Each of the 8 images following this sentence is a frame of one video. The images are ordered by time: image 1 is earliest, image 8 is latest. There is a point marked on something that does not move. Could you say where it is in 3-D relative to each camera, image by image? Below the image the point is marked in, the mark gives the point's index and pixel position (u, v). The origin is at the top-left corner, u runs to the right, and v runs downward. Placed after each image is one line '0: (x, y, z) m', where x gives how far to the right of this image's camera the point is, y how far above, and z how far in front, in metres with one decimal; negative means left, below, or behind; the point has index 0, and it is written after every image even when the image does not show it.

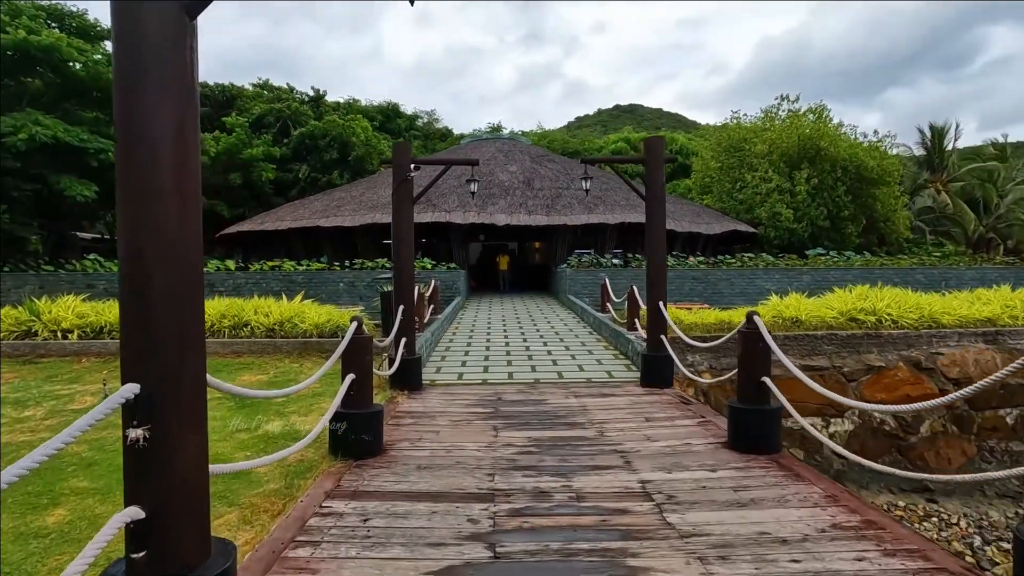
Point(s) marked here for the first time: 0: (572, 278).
0: (+1.4, +0.2, +12.6) m
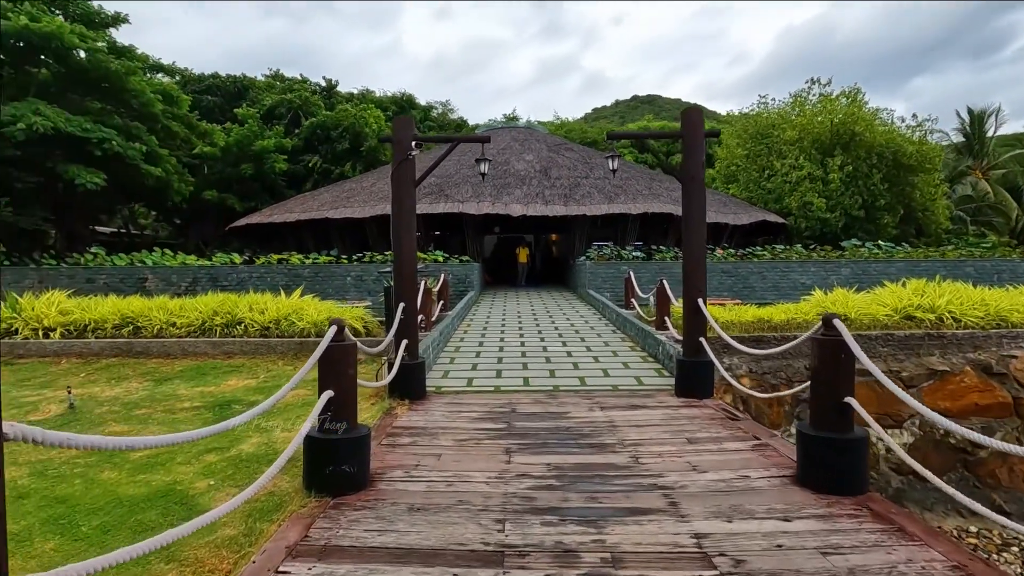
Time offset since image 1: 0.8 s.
0: (+1.8, +0.4, +11.8) m
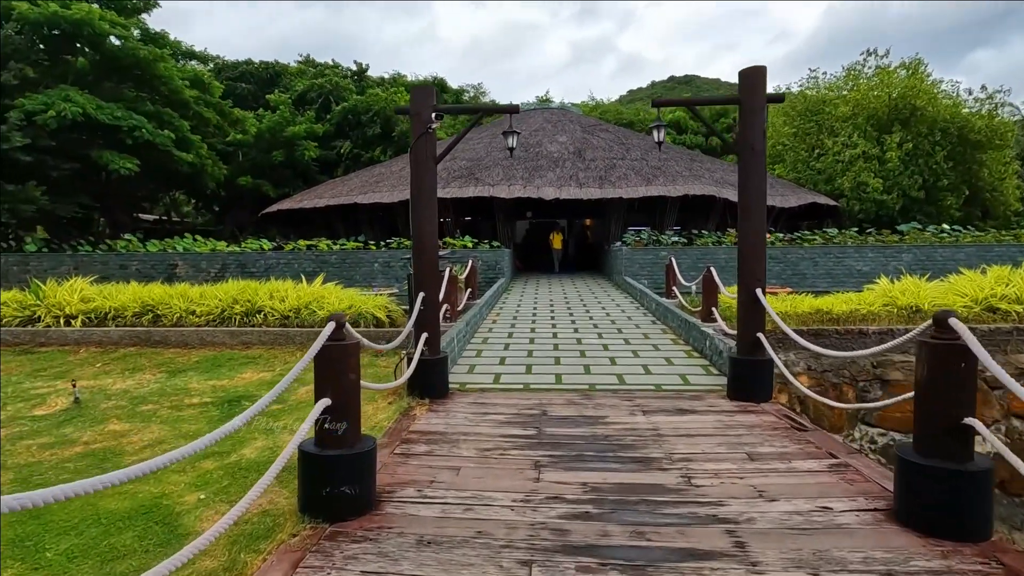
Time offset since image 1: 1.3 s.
0: (+2.4, +0.6, +11.2) m
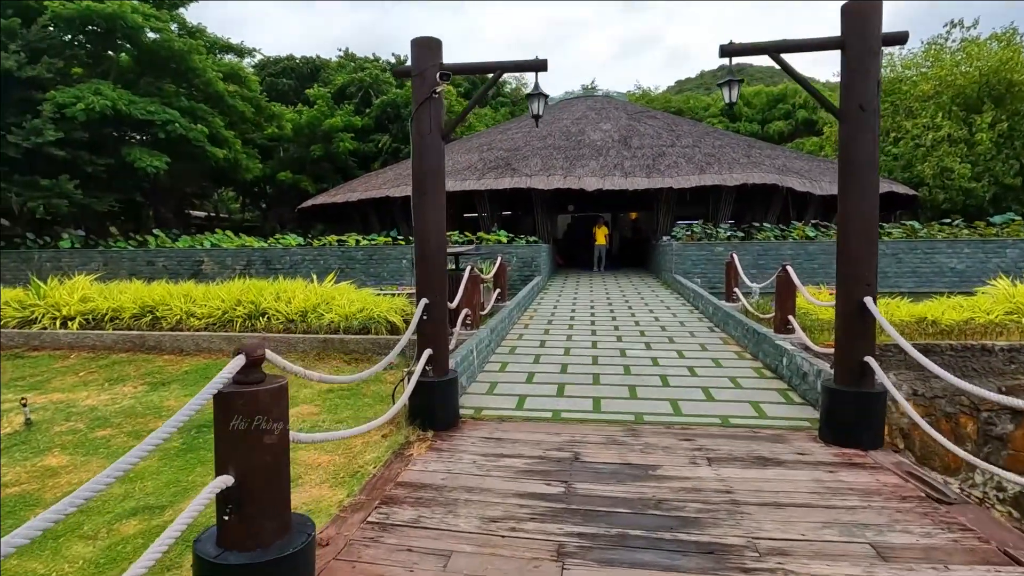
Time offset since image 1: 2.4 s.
0: (+3.2, +0.6, +10.1) m
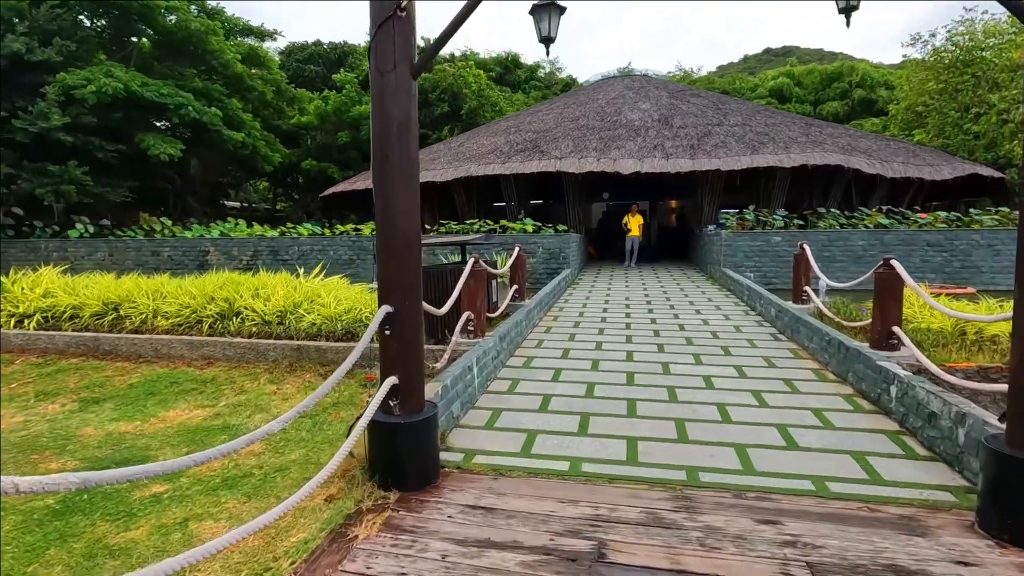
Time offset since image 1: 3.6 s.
0: (+3.6, +0.7, +8.8) m
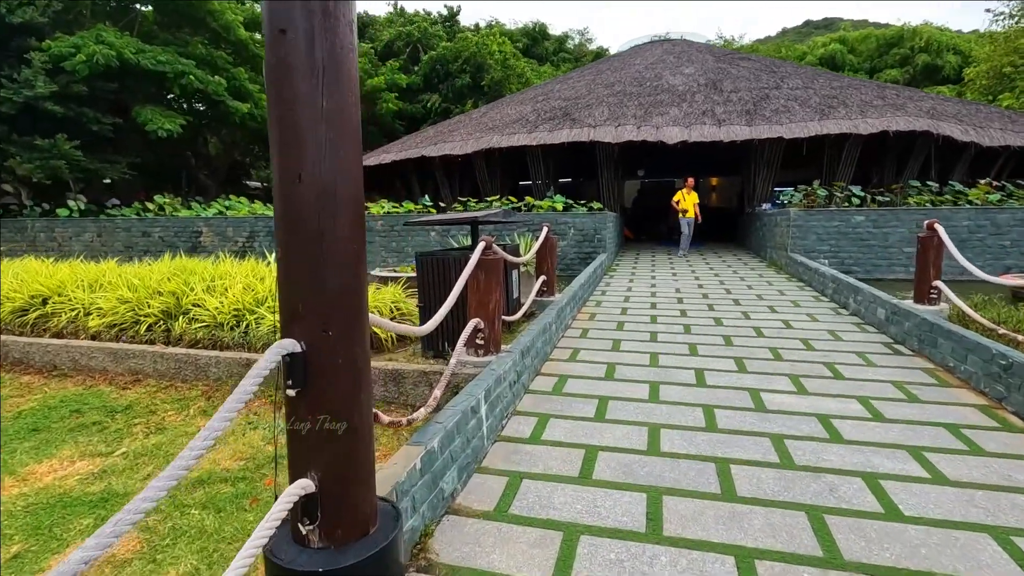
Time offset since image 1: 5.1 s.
0: (+4.0, +0.9, +7.4) m
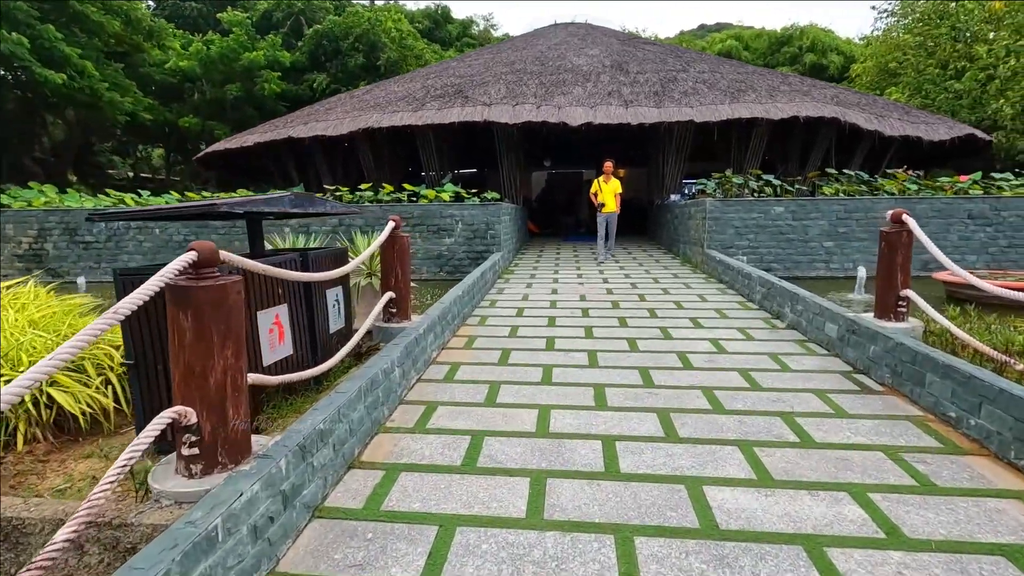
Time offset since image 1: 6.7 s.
0: (+2.5, +0.9, +6.5) m
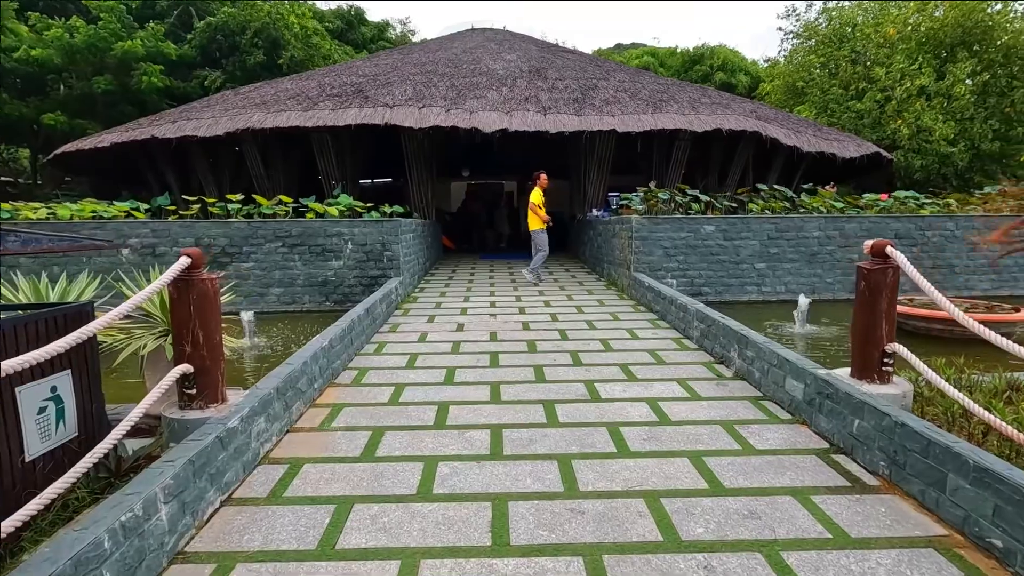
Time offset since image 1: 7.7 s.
0: (+1.4, +0.6, +5.8) m
